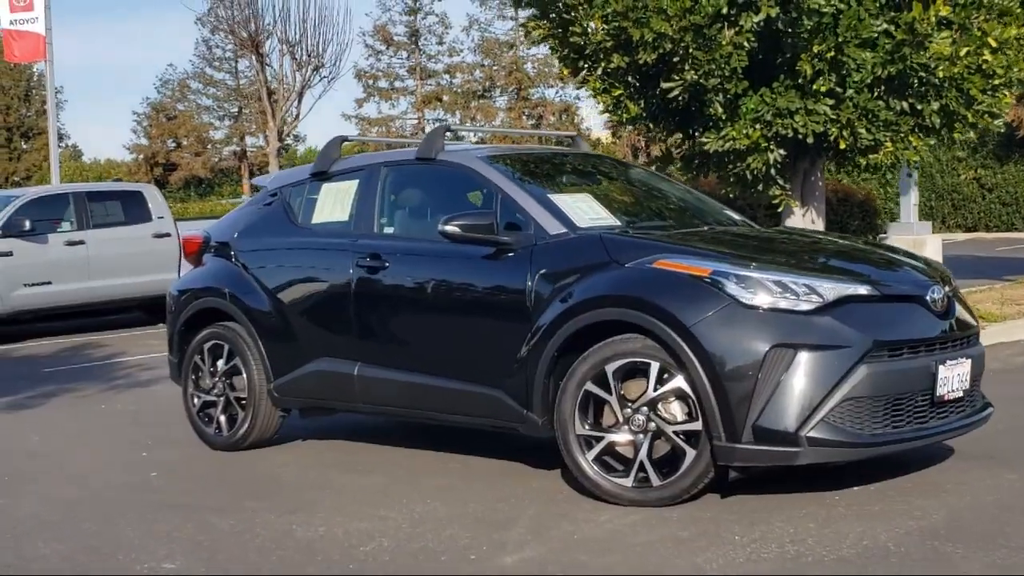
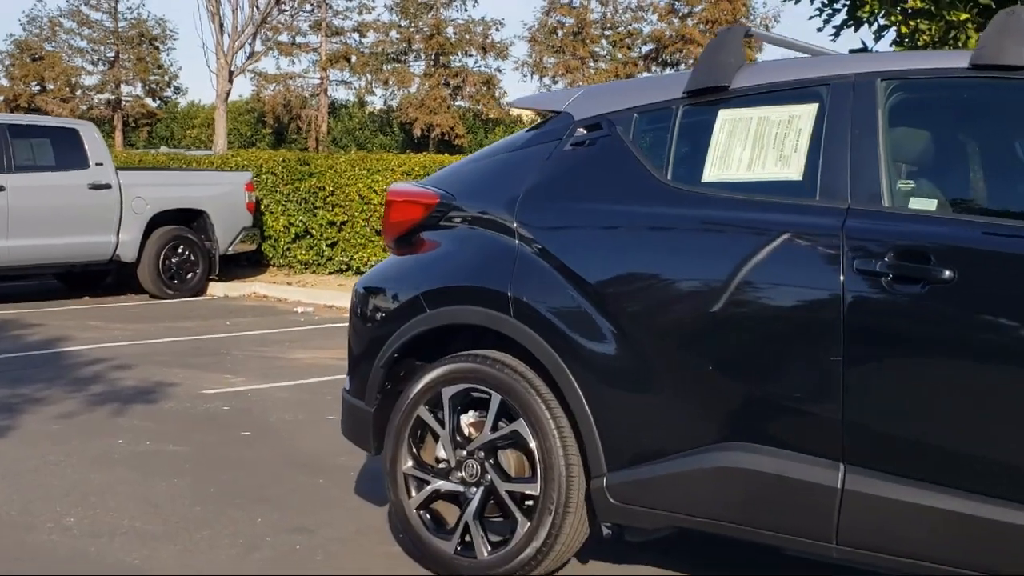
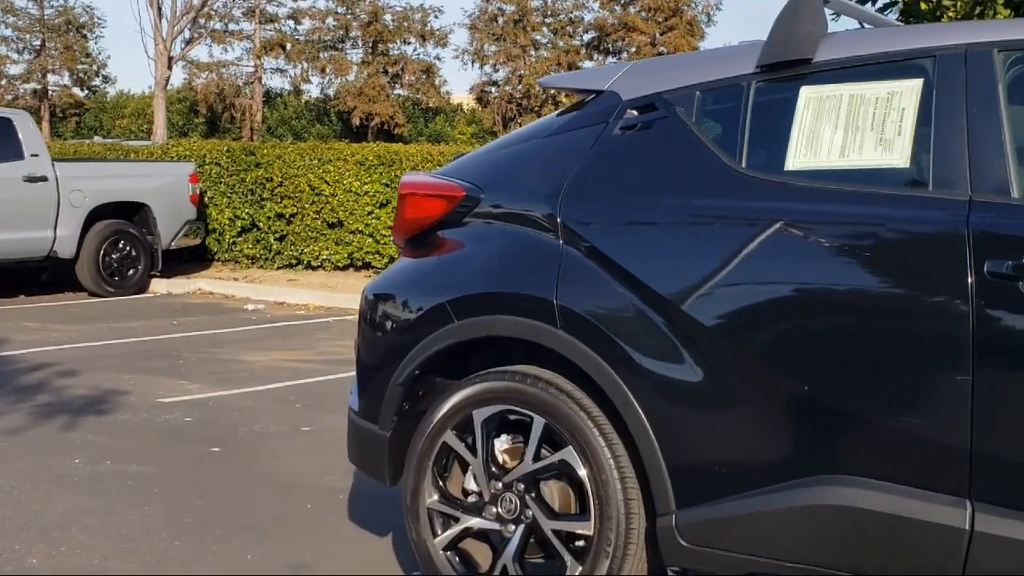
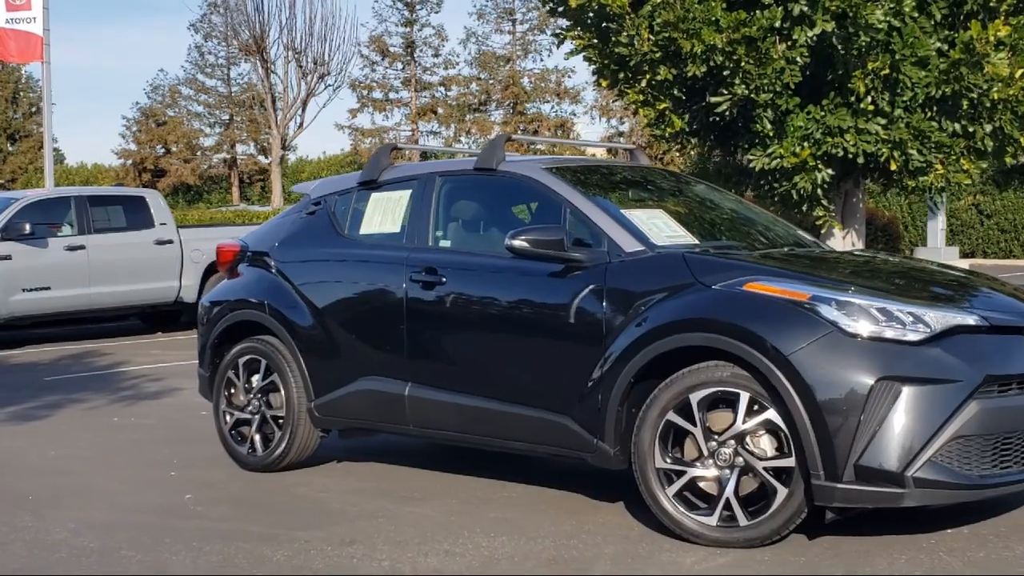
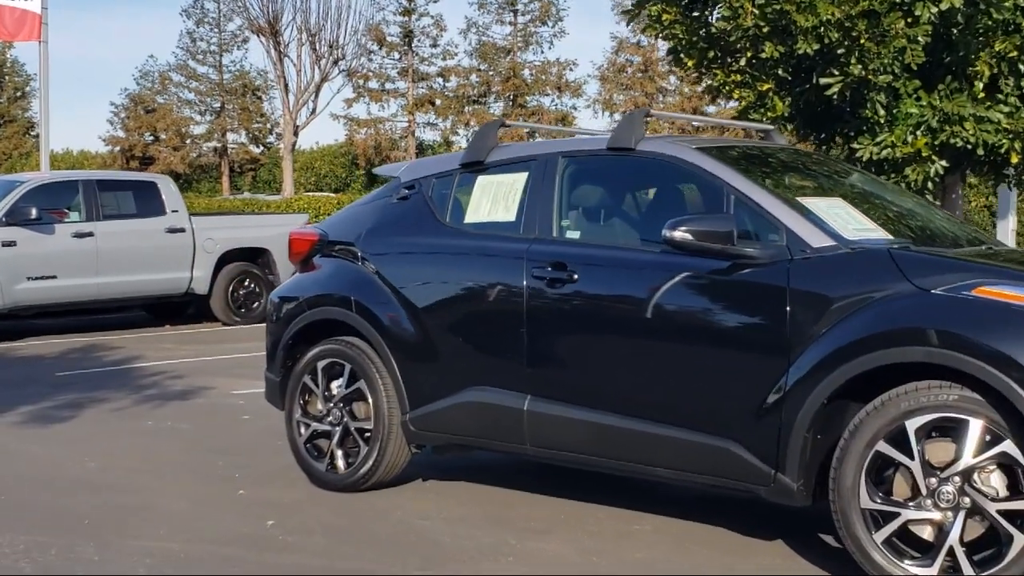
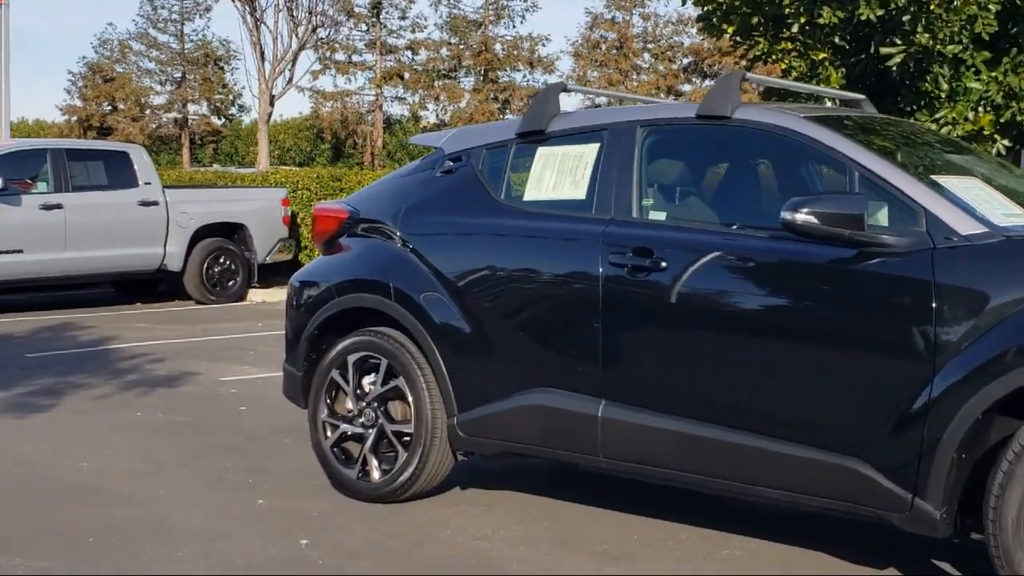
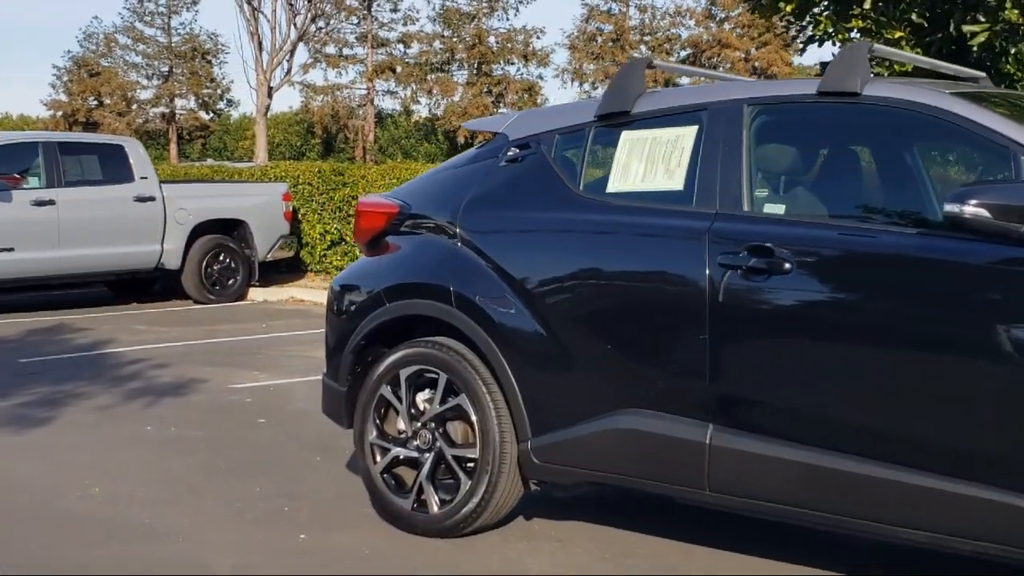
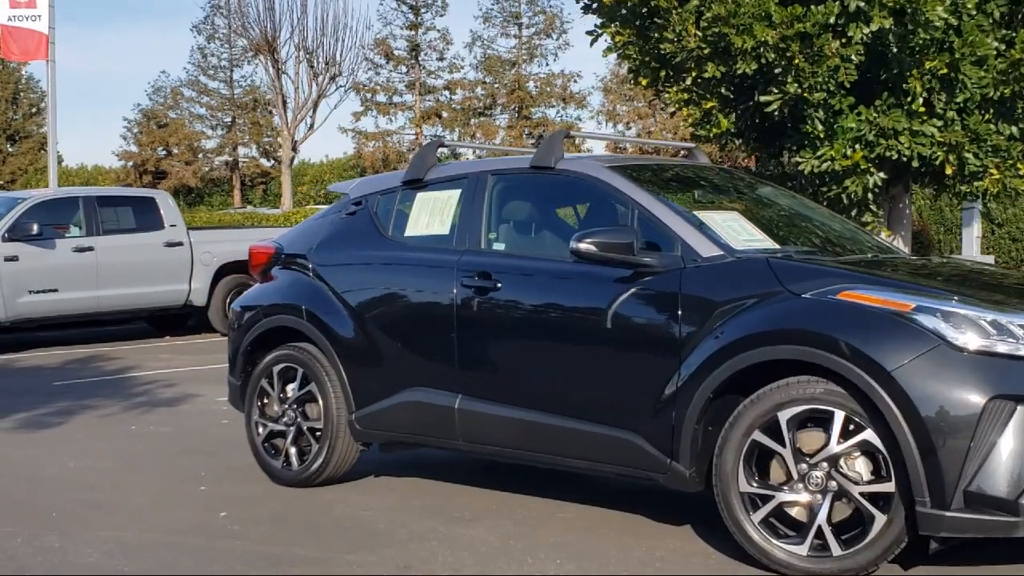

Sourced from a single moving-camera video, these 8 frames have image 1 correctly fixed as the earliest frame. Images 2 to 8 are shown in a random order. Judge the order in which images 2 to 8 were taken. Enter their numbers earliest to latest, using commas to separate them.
4, 8, 5, 6, 7, 2, 3
